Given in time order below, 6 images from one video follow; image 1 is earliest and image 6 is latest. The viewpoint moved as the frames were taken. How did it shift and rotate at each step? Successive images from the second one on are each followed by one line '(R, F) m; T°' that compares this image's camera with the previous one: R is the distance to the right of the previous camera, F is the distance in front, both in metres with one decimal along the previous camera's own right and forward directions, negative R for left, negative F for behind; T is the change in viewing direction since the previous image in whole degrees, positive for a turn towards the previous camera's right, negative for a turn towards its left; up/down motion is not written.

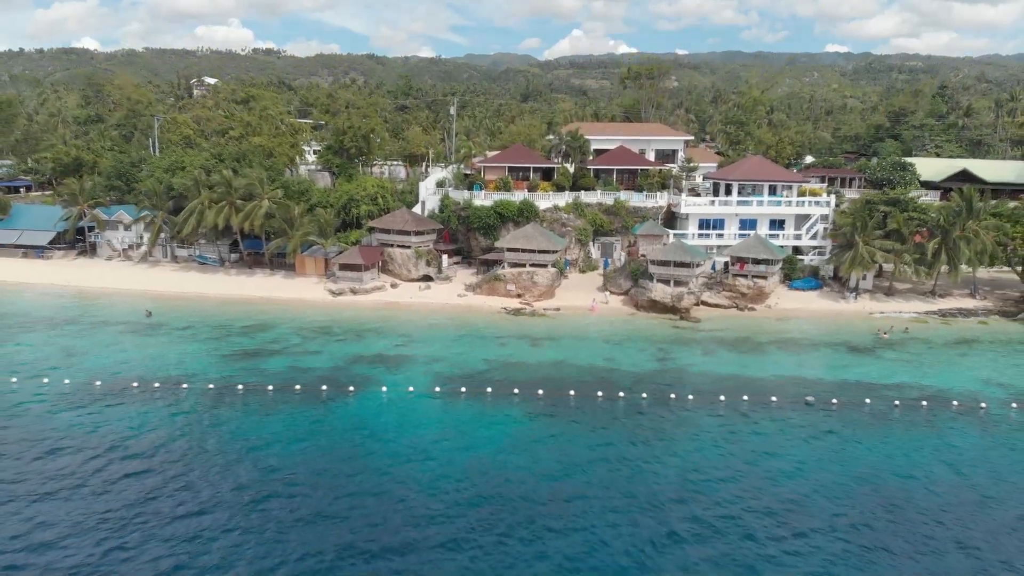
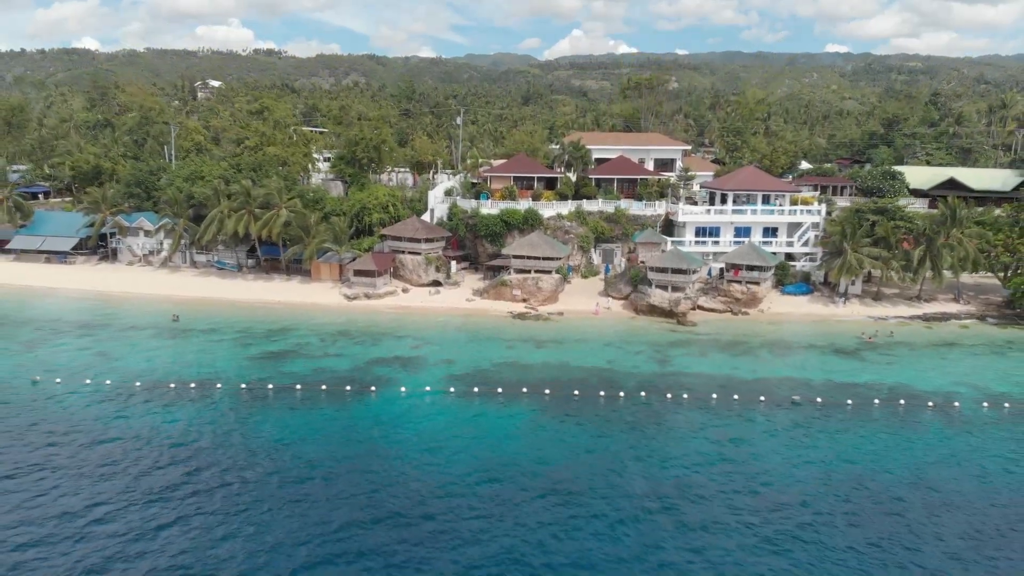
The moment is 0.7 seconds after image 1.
(-0.3, -2.1) m; 0°
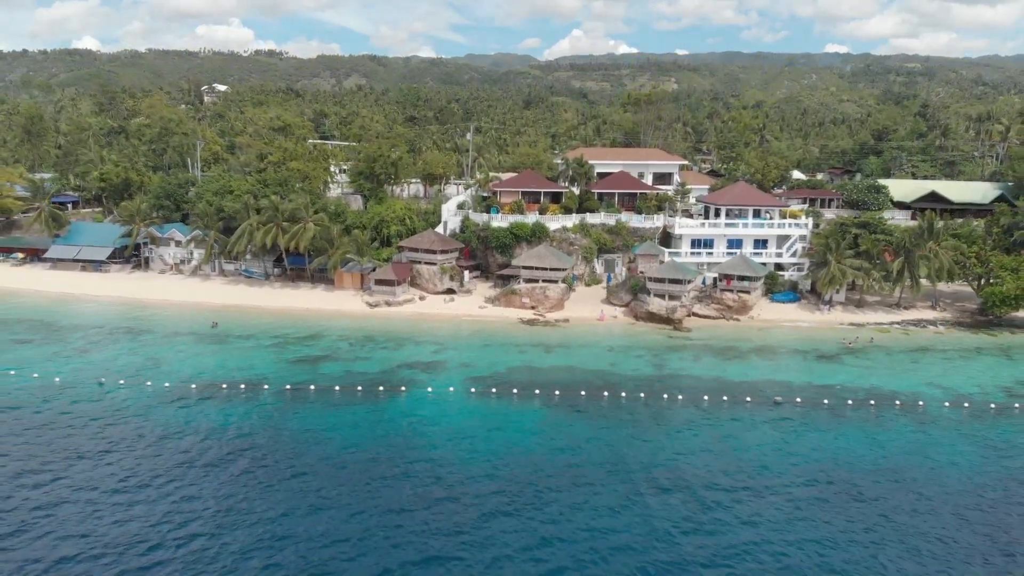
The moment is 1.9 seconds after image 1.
(-0.5, -3.4) m; 0°
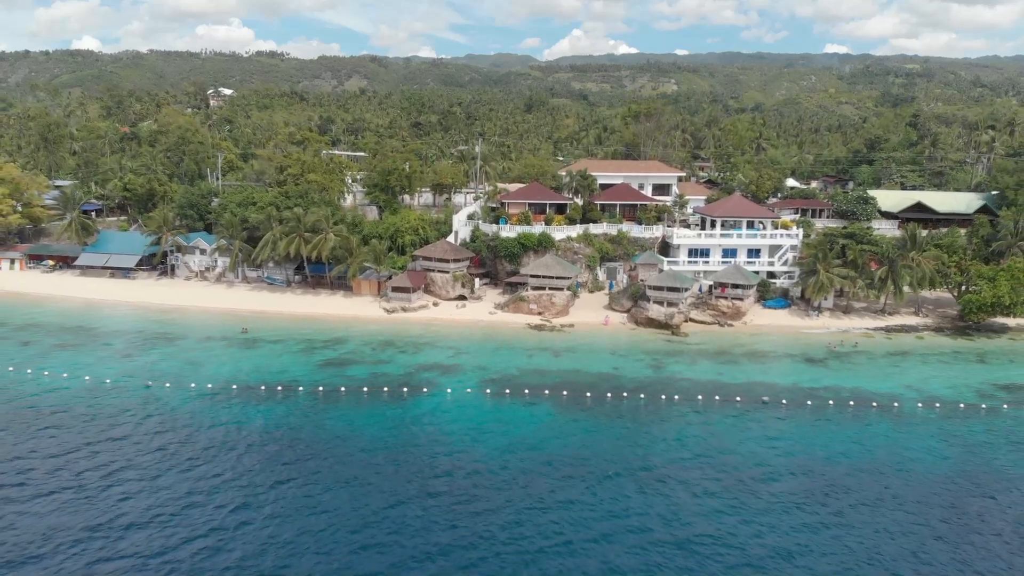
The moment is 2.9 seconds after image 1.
(-0.5, -3.0) m; 0°
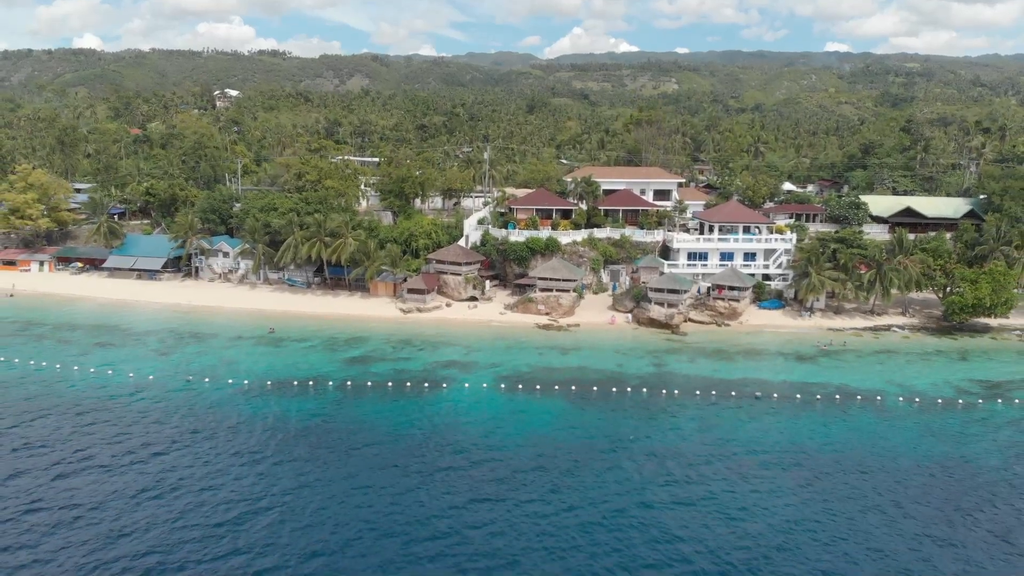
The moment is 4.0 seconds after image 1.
(-0.5, -2.9) m; 0°
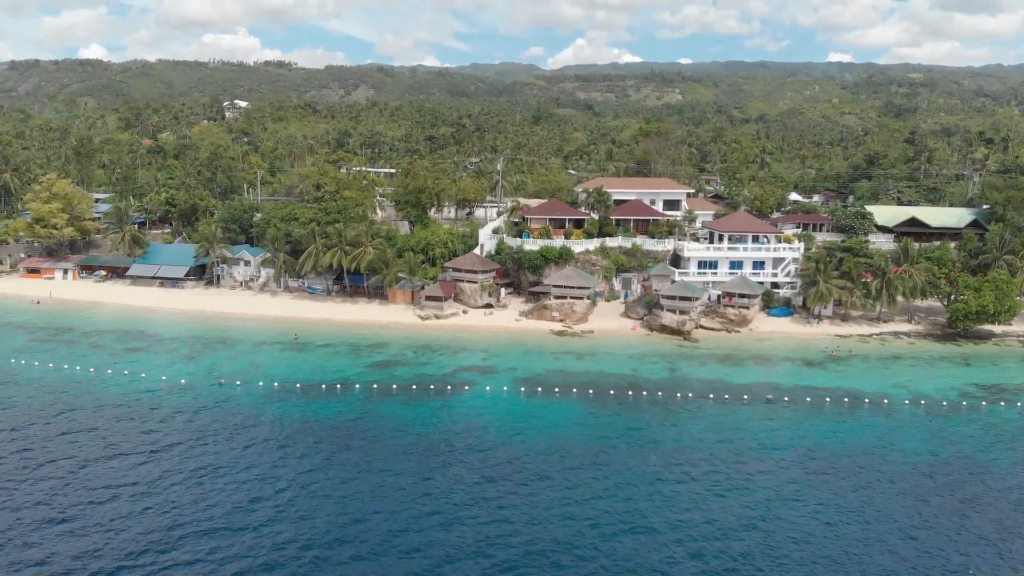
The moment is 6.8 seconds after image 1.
(-0.8, -1.4) m; 0°
